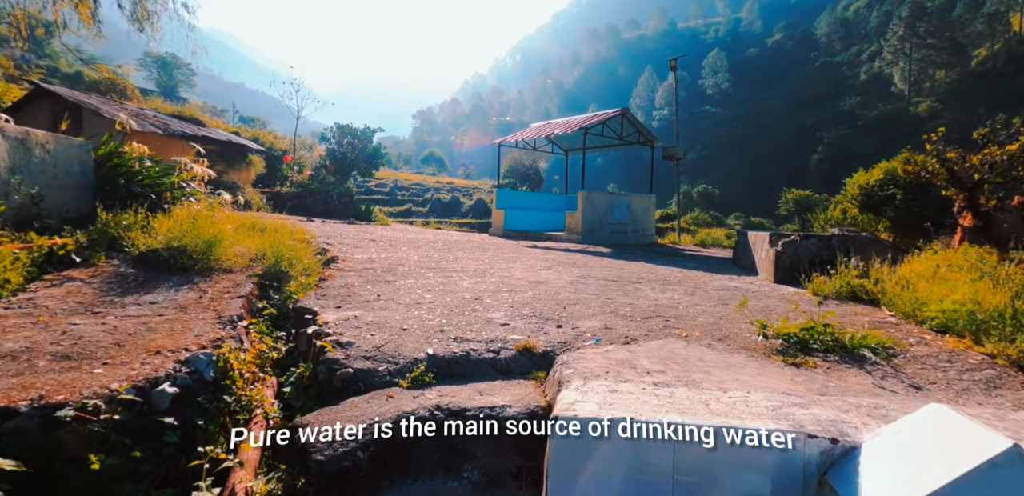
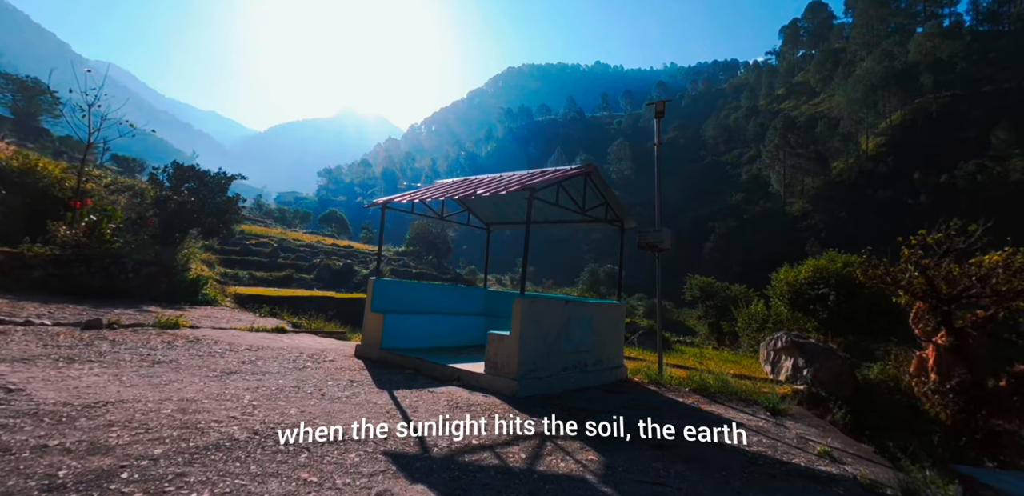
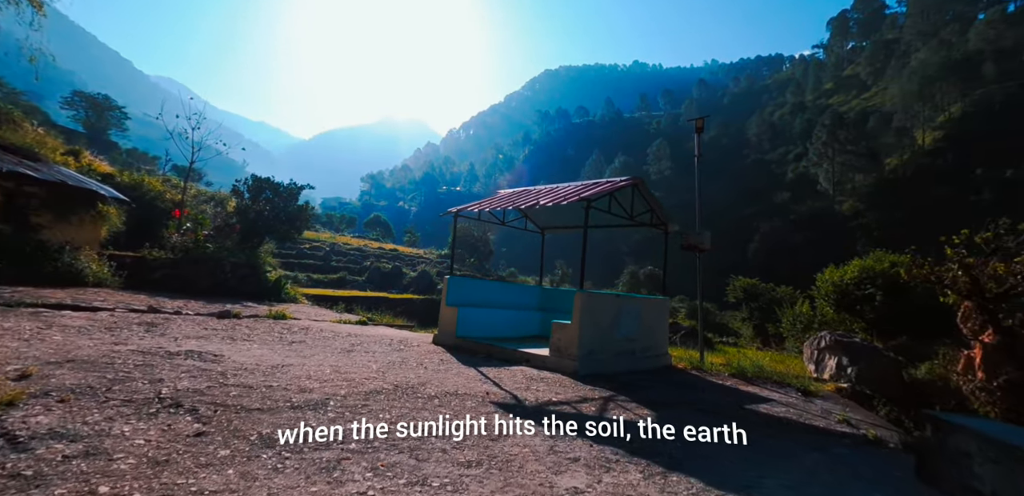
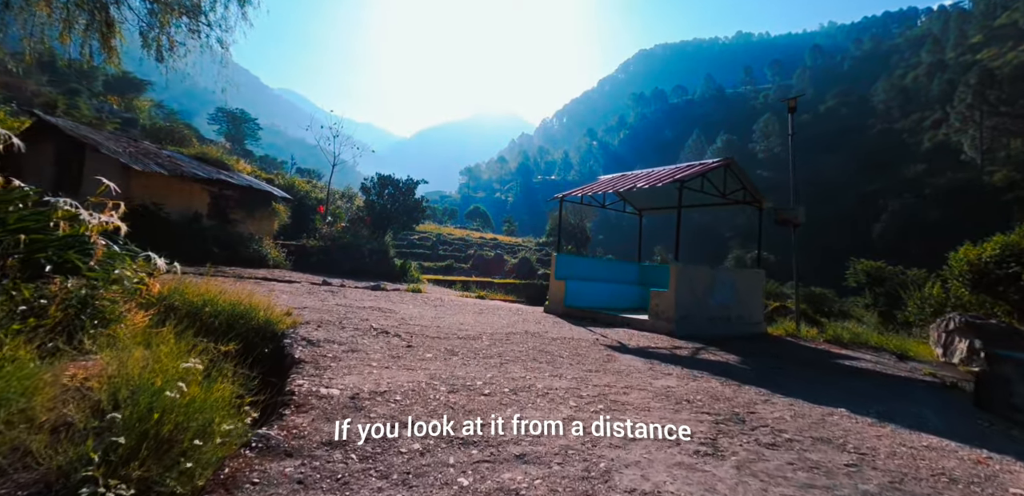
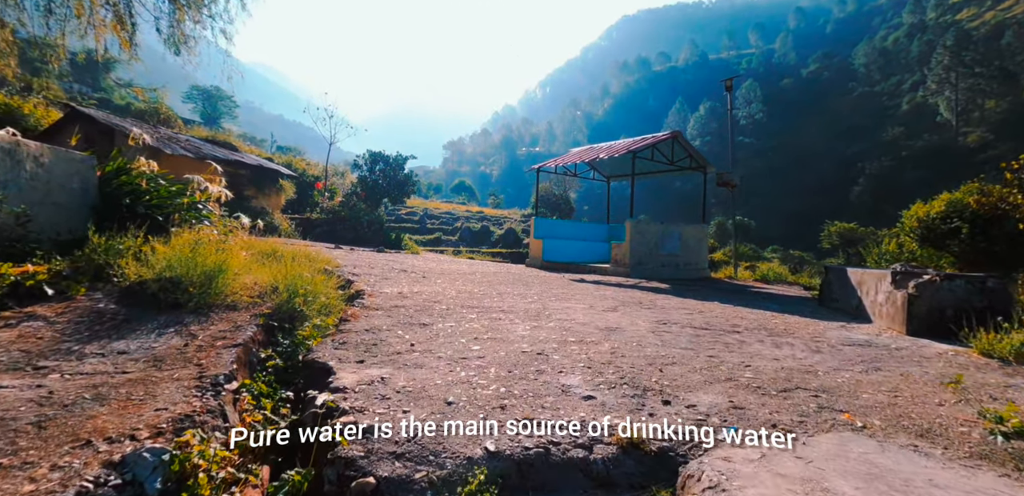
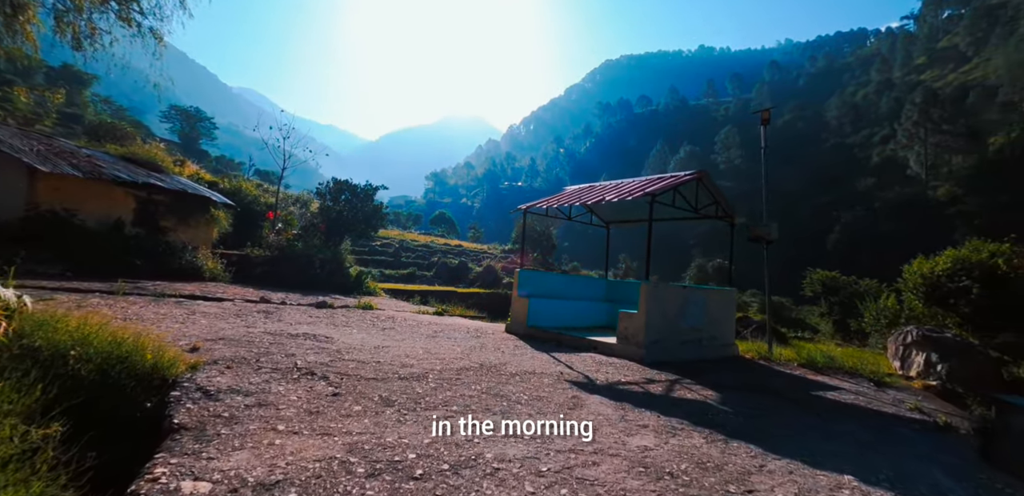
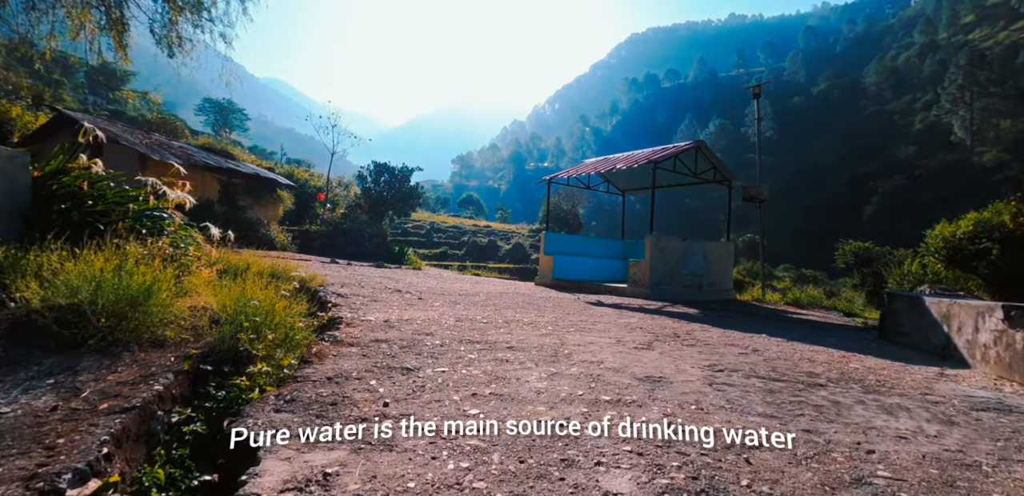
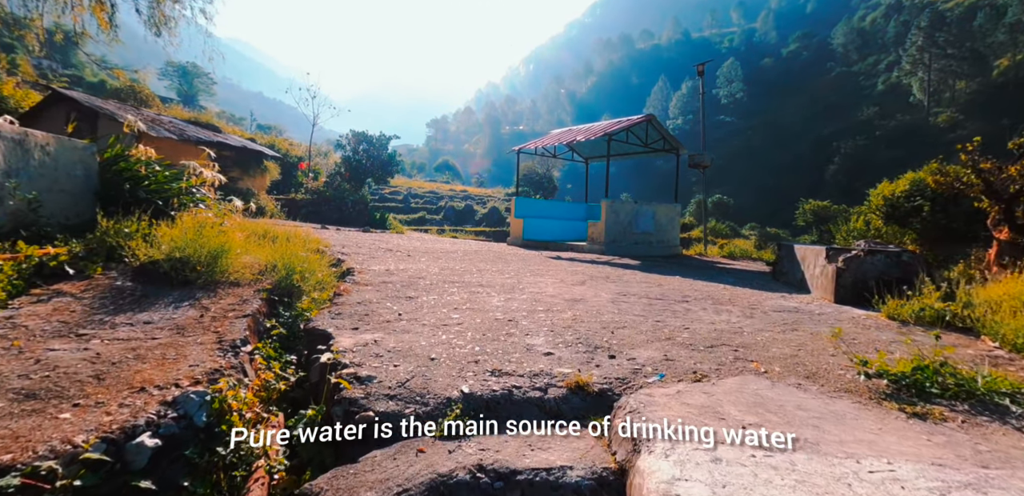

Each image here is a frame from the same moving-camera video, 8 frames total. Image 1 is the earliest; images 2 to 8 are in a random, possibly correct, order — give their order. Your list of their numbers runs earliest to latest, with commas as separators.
8, 5, 7, 4, 6, 3, 2
